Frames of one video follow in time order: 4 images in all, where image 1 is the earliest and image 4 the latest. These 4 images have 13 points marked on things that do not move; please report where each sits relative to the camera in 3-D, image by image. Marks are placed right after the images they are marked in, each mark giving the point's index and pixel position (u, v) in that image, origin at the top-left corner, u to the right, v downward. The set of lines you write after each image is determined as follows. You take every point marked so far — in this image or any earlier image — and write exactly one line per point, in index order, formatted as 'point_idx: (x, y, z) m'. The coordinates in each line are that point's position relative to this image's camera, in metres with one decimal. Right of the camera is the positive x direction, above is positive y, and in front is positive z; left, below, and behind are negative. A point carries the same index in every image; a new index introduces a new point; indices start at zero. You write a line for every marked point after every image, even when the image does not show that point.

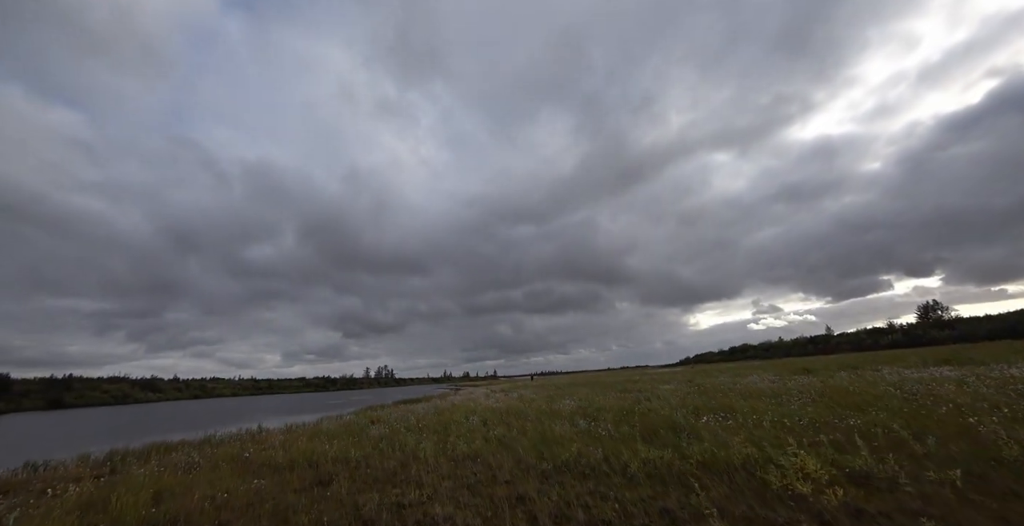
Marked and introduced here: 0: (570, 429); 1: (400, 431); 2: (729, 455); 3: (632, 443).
0: (+2.2, -6.3, +14.2) m
1: (-4.6, -6.9, +15.5) m
2: (+4.7, -4.1, +8.1) m
3: (+3.5, -5.1, +10.7) m
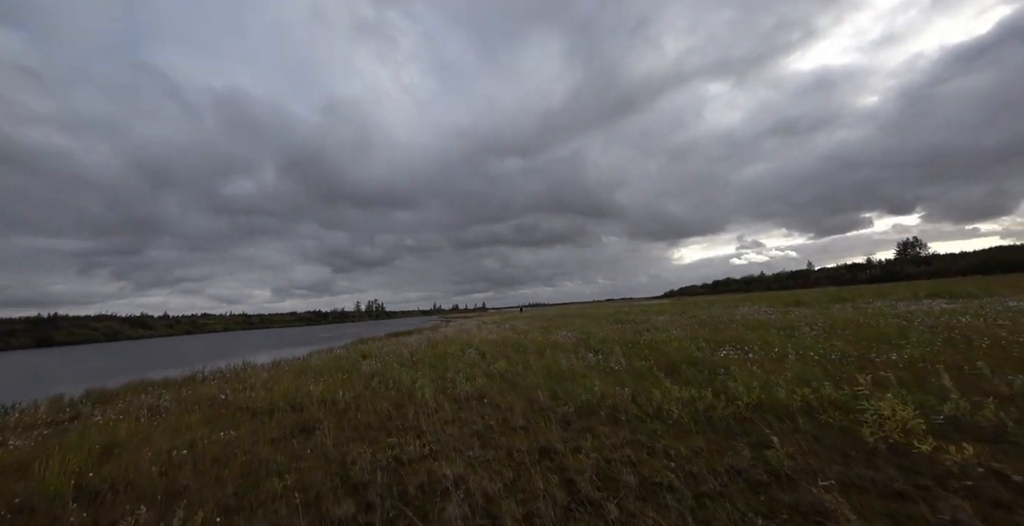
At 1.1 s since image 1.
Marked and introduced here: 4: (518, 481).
0: (+2.3, -3.6, +13.3) m
1: (-4.5, -4.0, +14.4) m
2: (+5.0, -2.5, +7.0) m
3: (+3.7, -3.0, +9.6) m
4: (+0.1, -2.9, +5.0) m
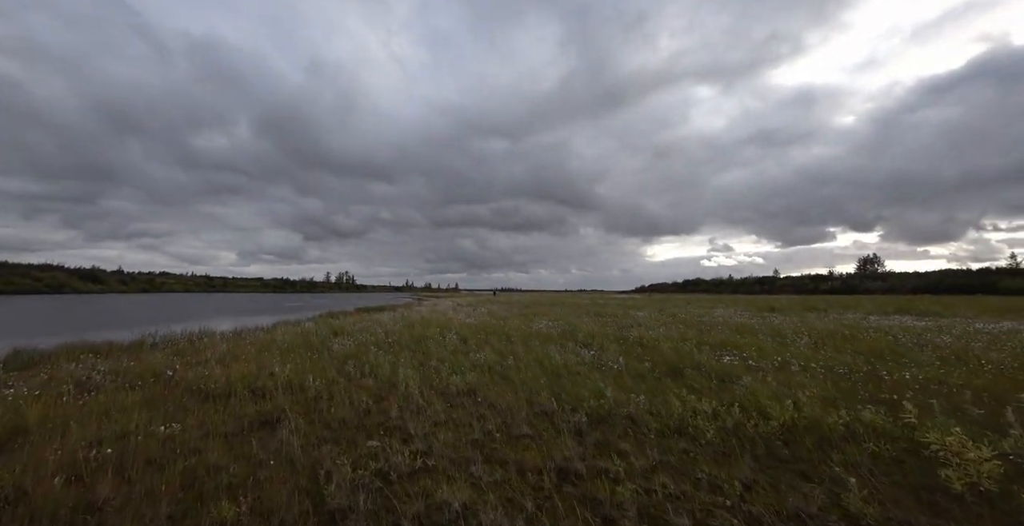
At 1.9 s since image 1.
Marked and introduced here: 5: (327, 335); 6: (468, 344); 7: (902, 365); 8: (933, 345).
0: (+2.0, -3.2, +12.4) m
1: (-4.9, -3.0, +13.2) m
2: (+5.1, -2.6, +6.3) m
3: (+3.6, -2.9, +8.9) m
4: (+0.3, -2.7, +4.0) m
5: (-8.4, -3.3, +17.2) m
6: (-1.8, -3.3, +15.3) m
7: (+11.7, -3.0, +11.2) m
8: (+17.4, -3.4, +15.5) m
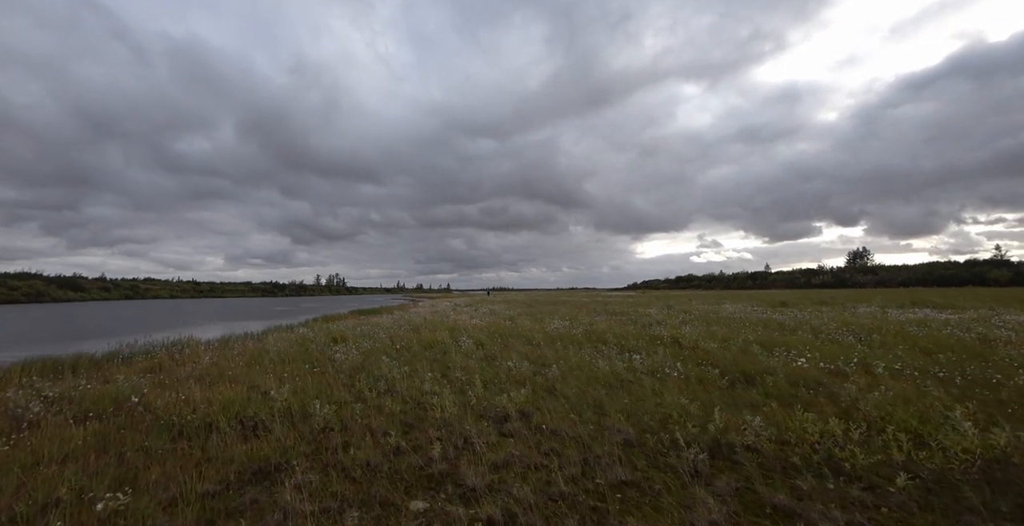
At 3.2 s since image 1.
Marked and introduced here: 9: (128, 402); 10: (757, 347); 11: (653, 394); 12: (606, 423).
0: (+3.0, -2.9, +10.7) m
1: (-3.9, -2.9, +11.3) m
2: (+6.3, -2.3, +4.6) m
3: (+4.7, -2.6, +7.2) m
4: (+1.5, -2.5, +2.2) m
5: (-7.4, -3.2, +15.3) m
6: (-0.8, -3.1, +13.5) m
7: (+12.7, -2.6, +9.6) m
8: (+18.4, -2.9, +14.1) m
9: (-7.4, -2.7, +7.3) m
10: (+8.7, -3.0, +13.4) m
11: (+3.1, -2.7, +8.1) m
12: (+1.6, -2.7, +6.5) m
